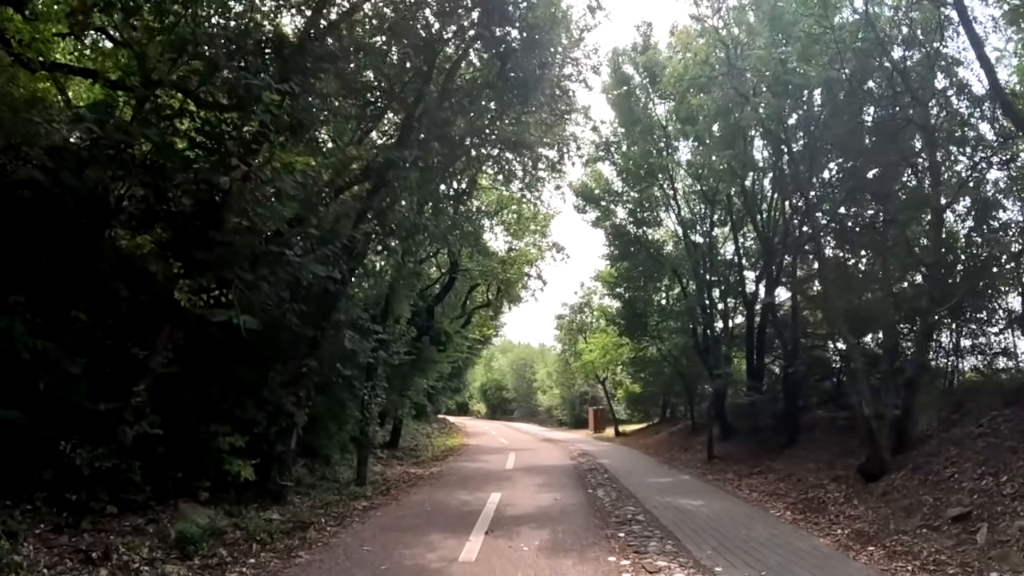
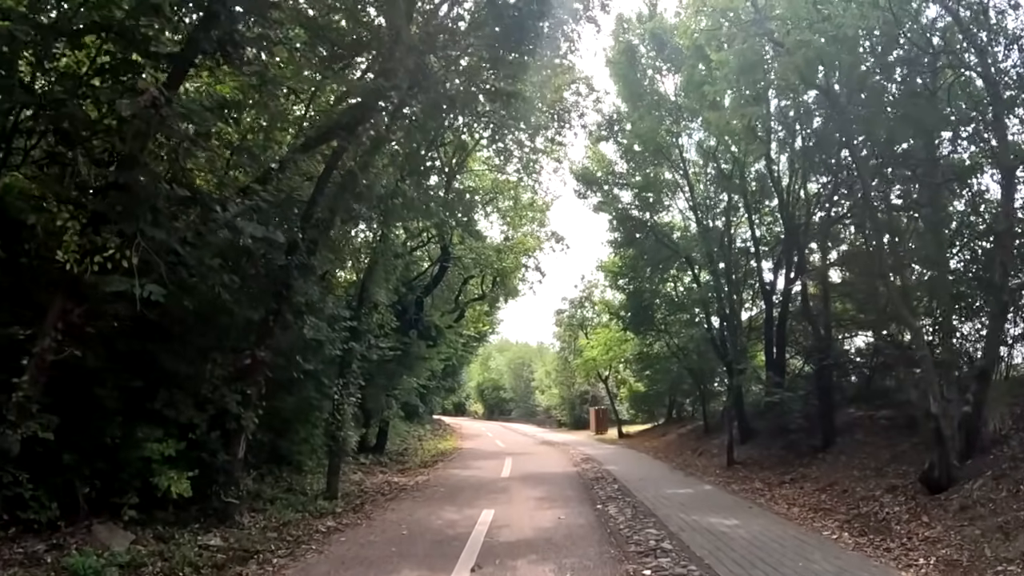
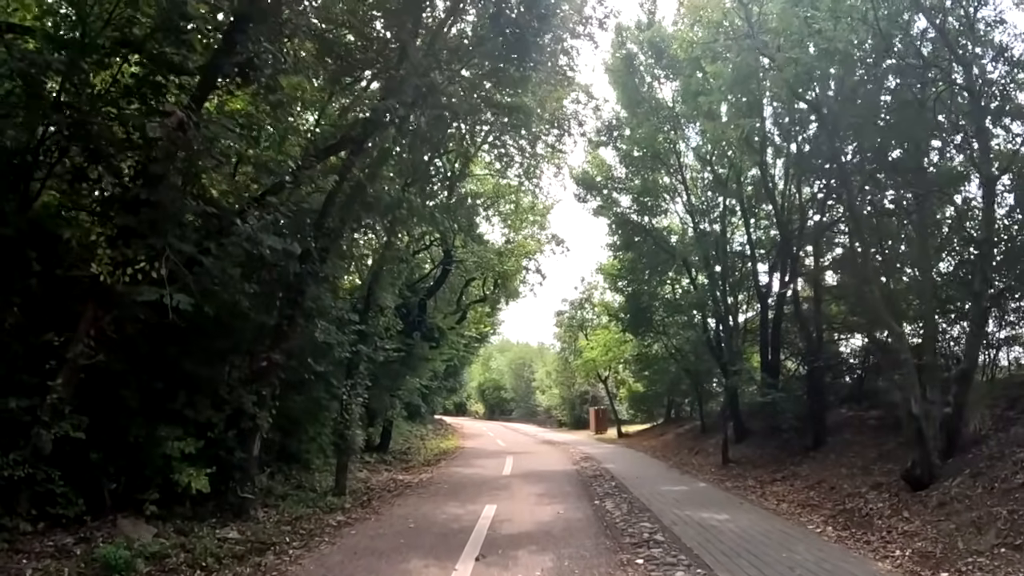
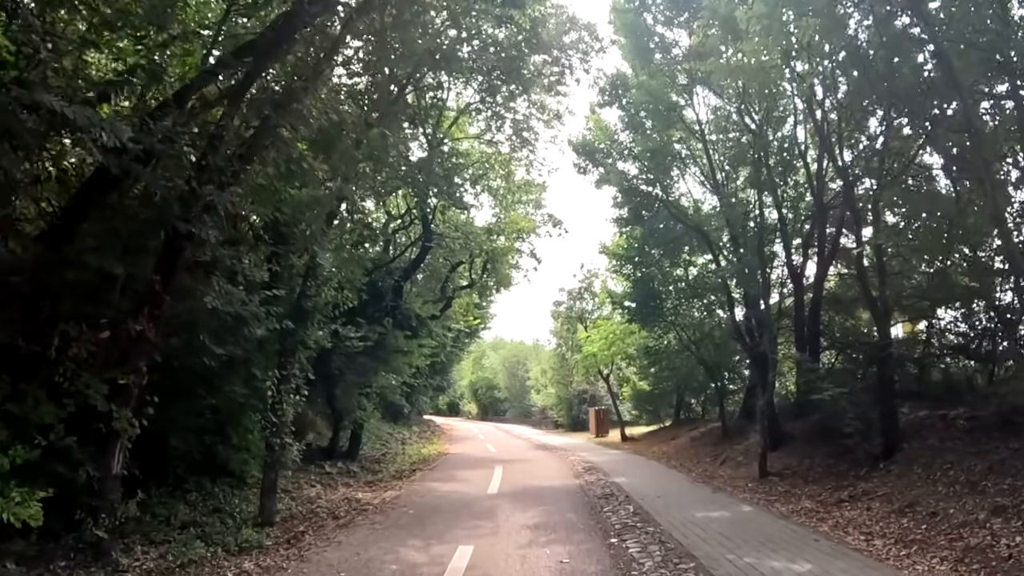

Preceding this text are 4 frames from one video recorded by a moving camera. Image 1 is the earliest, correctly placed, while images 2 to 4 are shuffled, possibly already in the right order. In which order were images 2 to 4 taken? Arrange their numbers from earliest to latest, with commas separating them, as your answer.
3, 2, 4
